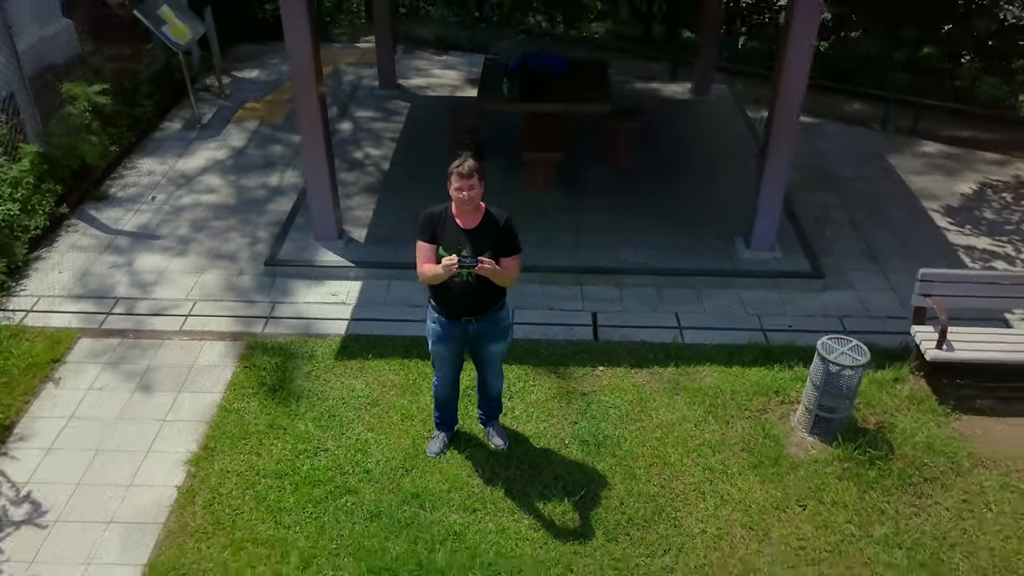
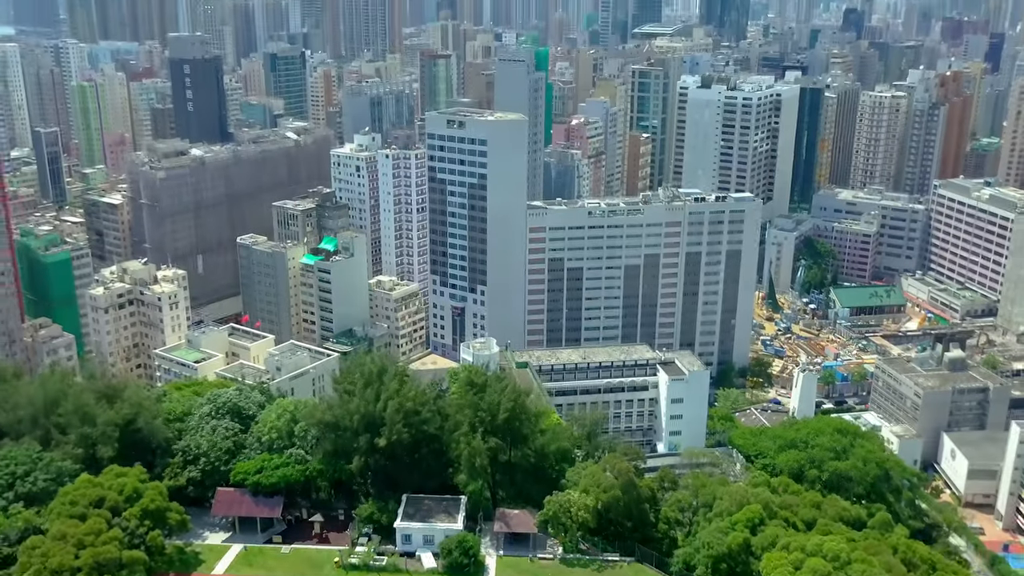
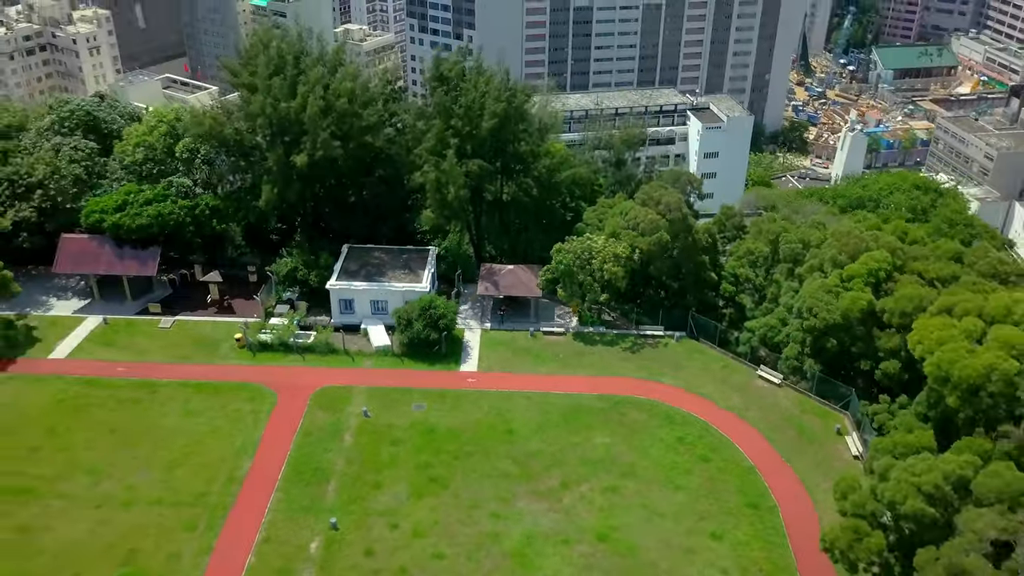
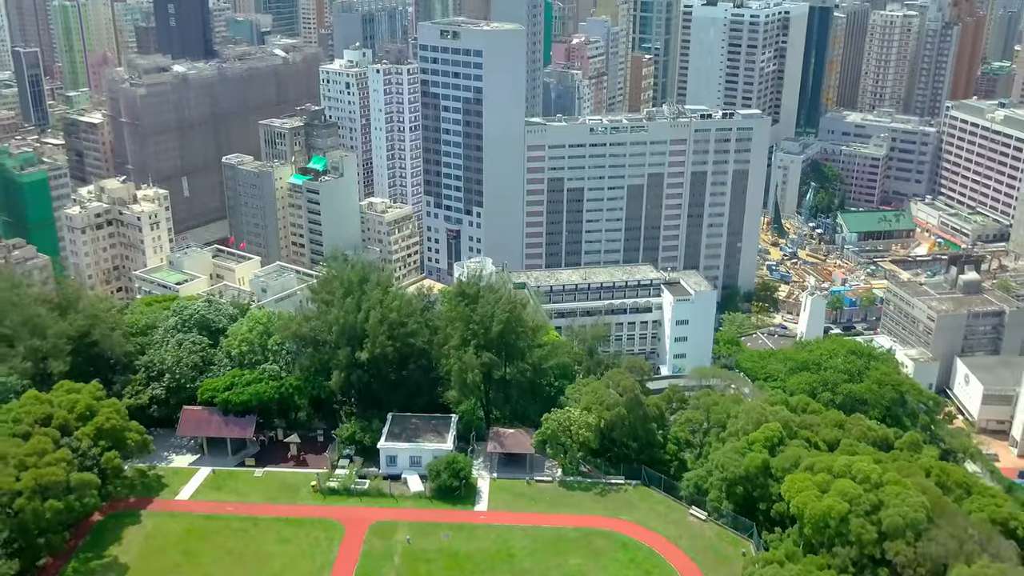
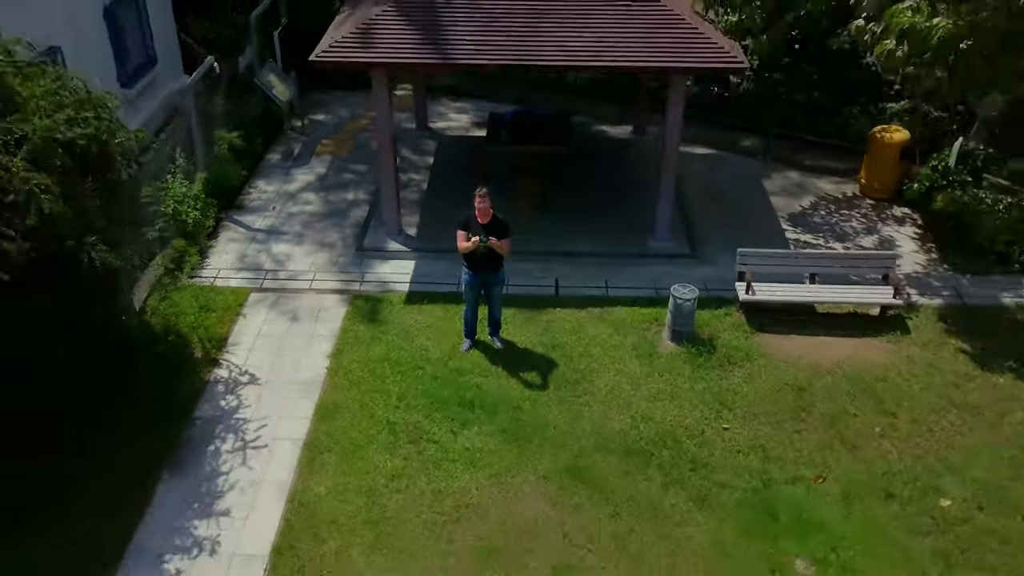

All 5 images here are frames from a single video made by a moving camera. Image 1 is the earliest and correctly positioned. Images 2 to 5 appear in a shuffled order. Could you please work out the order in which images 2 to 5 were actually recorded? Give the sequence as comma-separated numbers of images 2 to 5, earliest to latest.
5, 3, 4, 2
